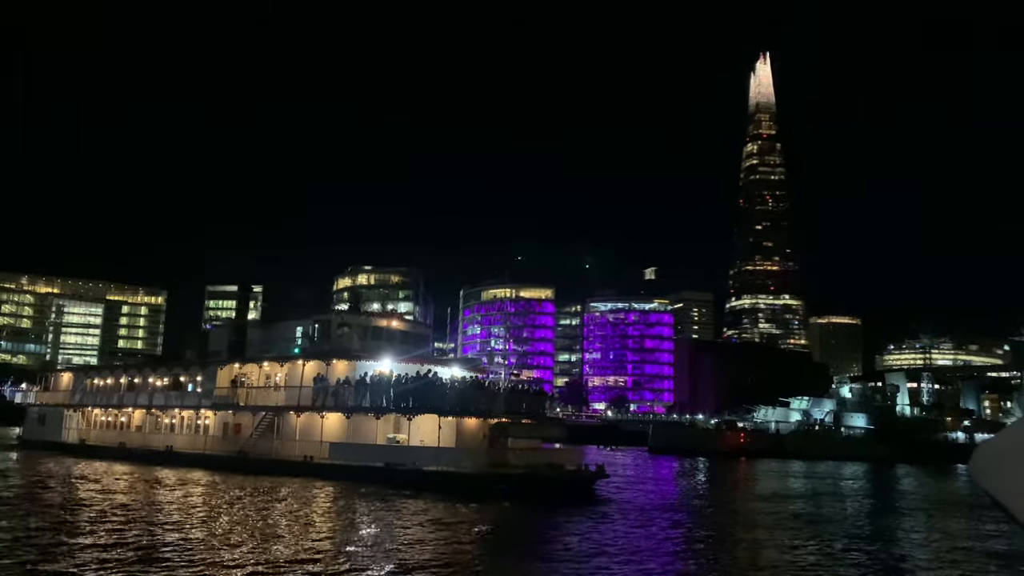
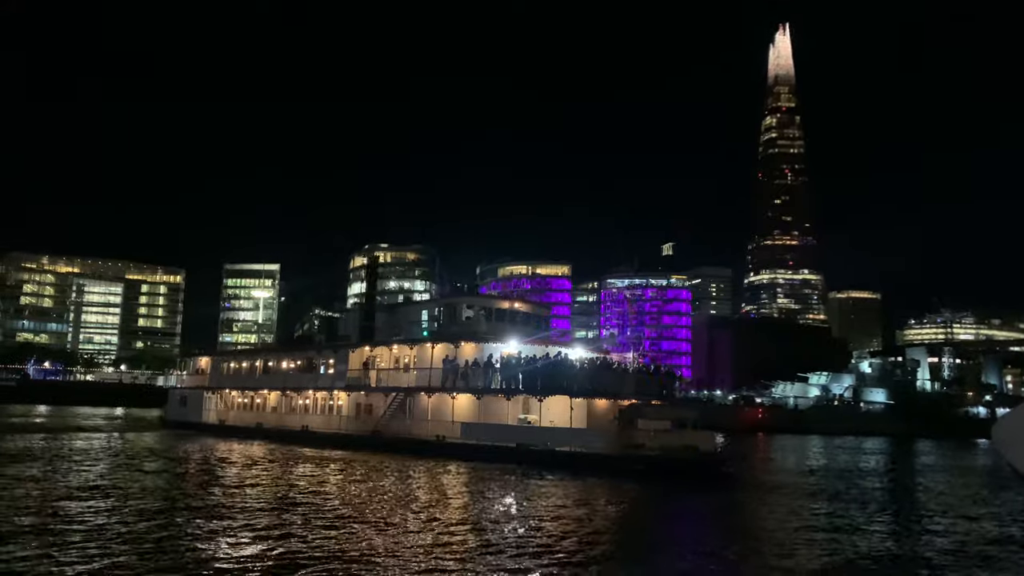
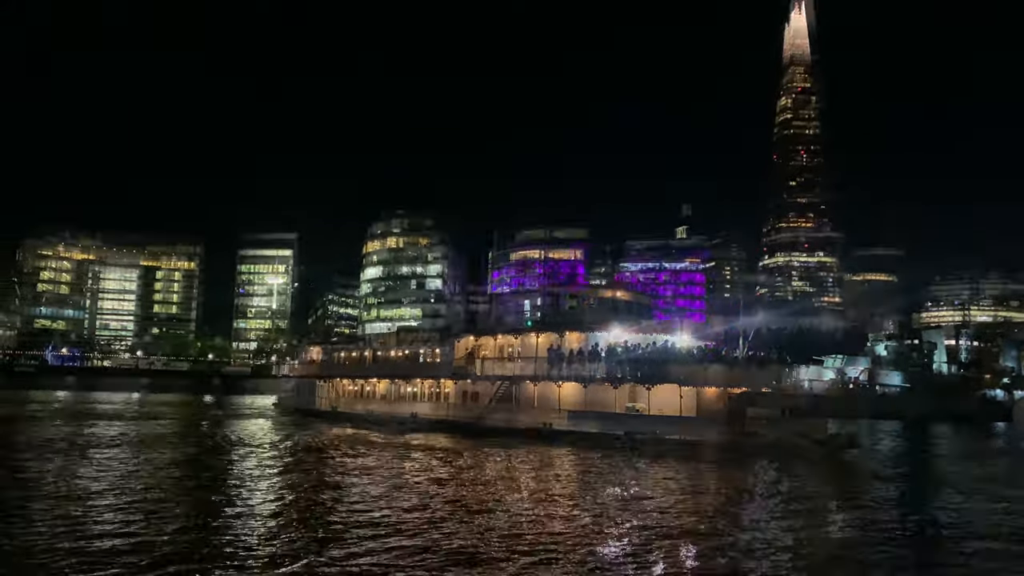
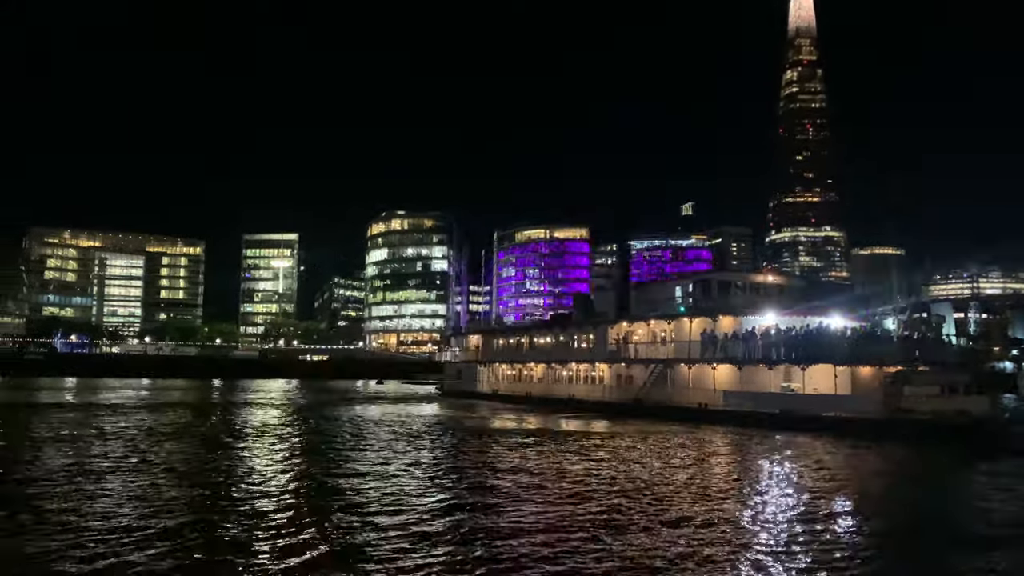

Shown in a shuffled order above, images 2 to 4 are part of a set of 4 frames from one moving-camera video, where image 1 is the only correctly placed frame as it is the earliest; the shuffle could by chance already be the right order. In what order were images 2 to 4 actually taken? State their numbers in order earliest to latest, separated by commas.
2, 3, 4
